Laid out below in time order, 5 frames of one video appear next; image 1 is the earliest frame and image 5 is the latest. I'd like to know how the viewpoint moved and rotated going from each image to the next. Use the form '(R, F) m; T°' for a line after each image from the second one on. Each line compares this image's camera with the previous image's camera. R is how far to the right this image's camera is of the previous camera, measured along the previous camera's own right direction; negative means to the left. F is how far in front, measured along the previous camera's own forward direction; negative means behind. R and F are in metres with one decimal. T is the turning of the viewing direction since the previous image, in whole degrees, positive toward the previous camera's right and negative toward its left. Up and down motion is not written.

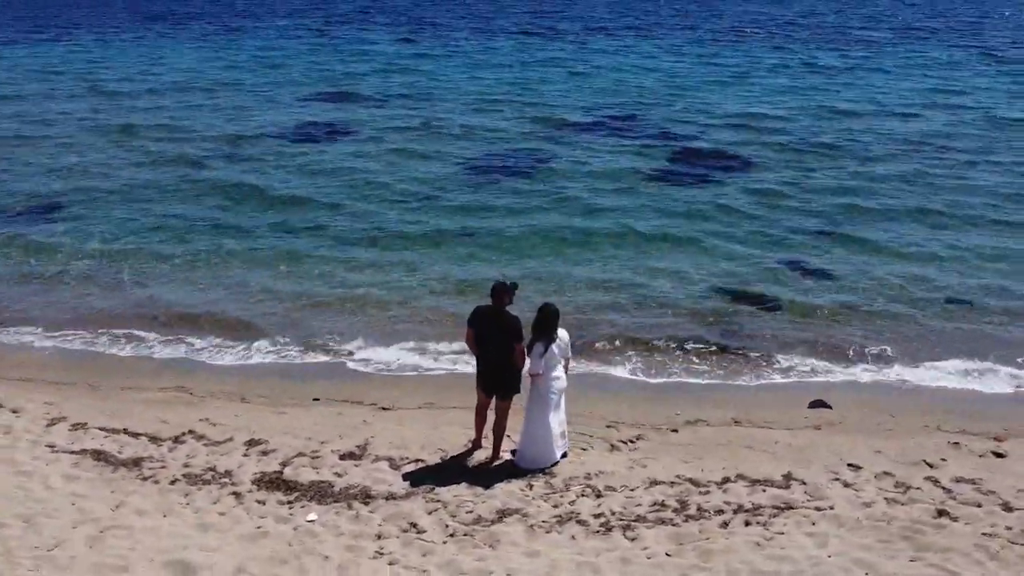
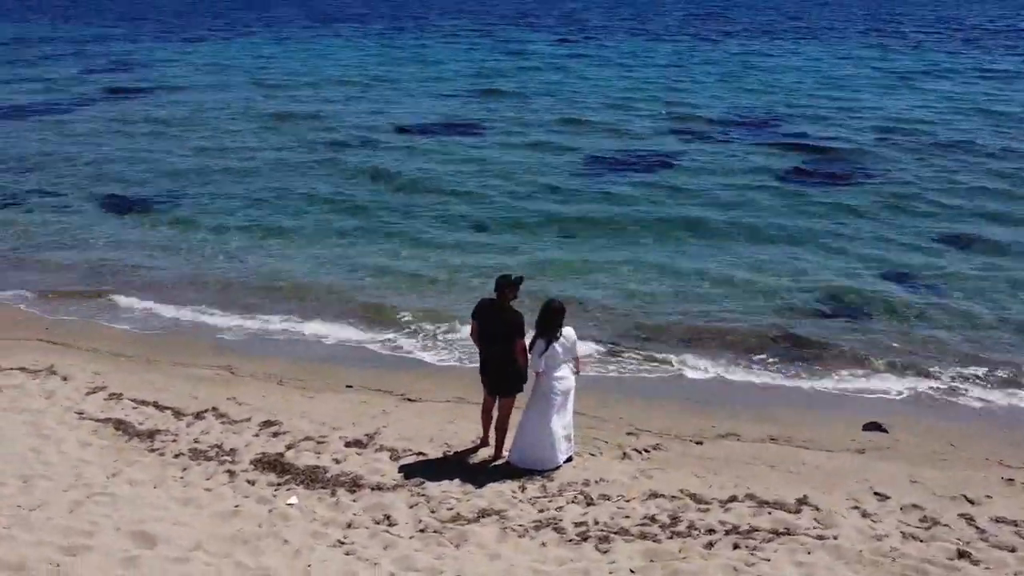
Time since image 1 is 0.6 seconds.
(+1.3, +0.4) m; -9°
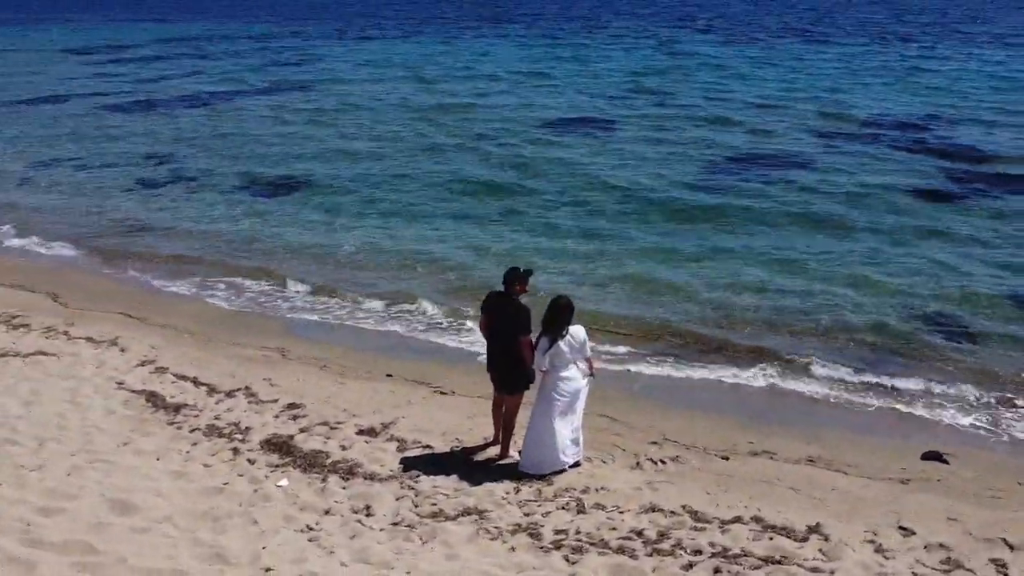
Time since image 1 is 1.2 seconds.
(+1.2, +0.4) m; -10°
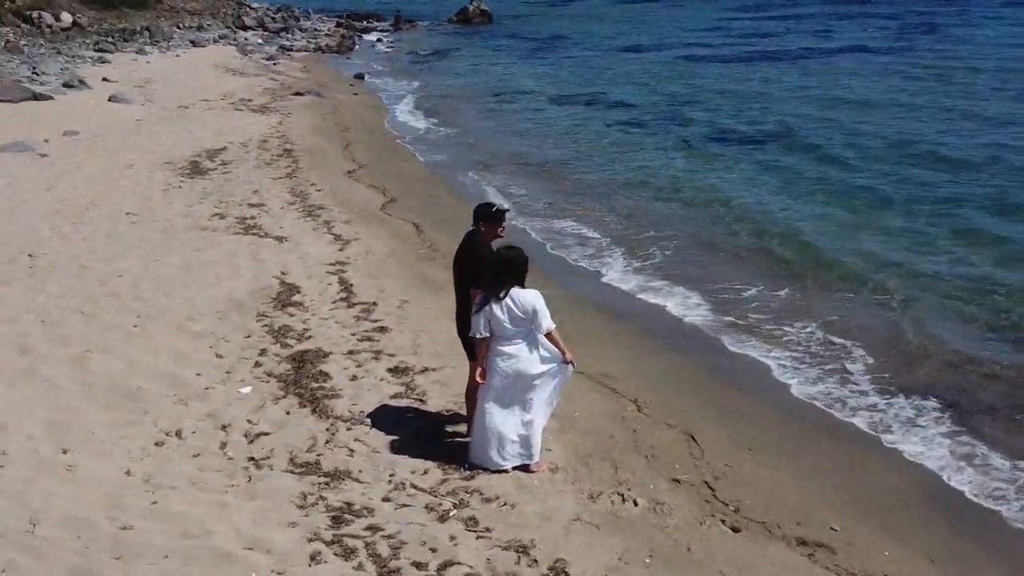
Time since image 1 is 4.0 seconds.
(+4.0, +3.0) m; -37°
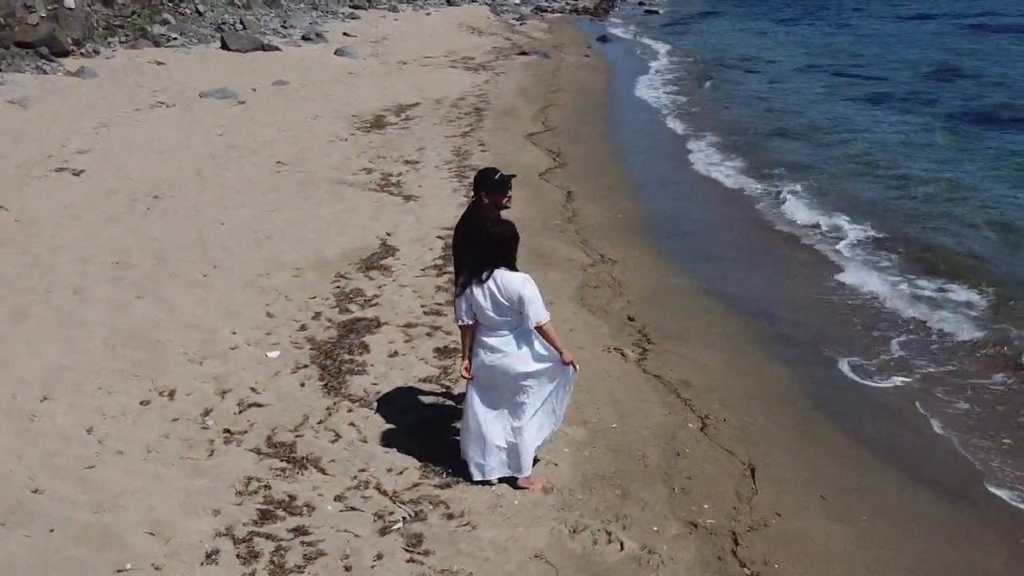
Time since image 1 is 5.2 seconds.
(+1.4, +1.2) m; -16°
